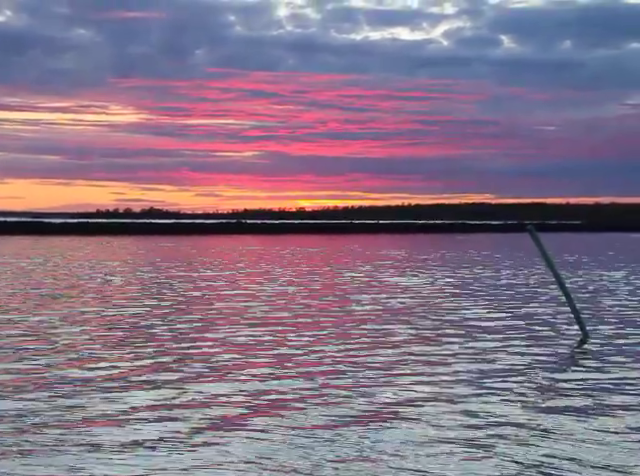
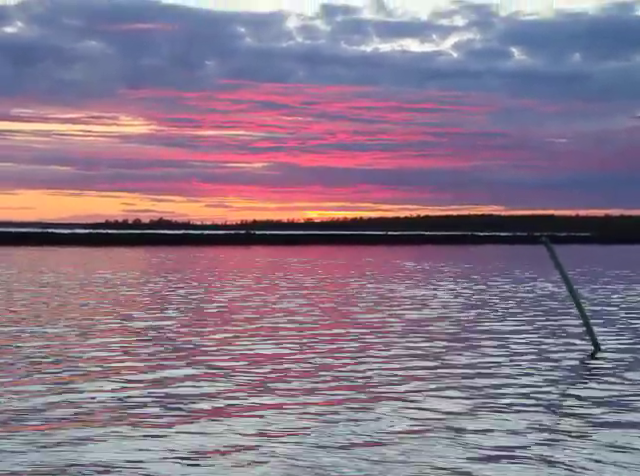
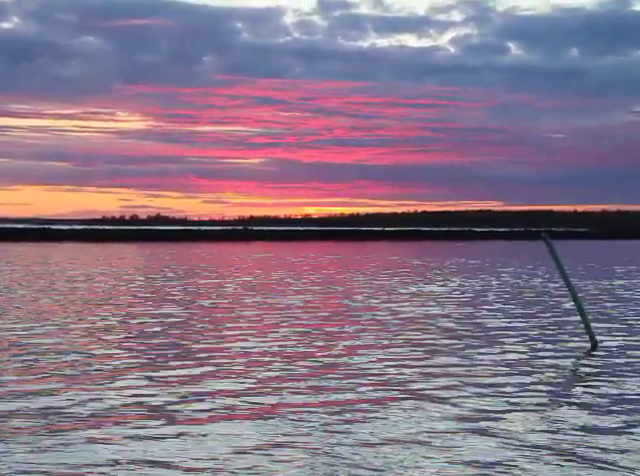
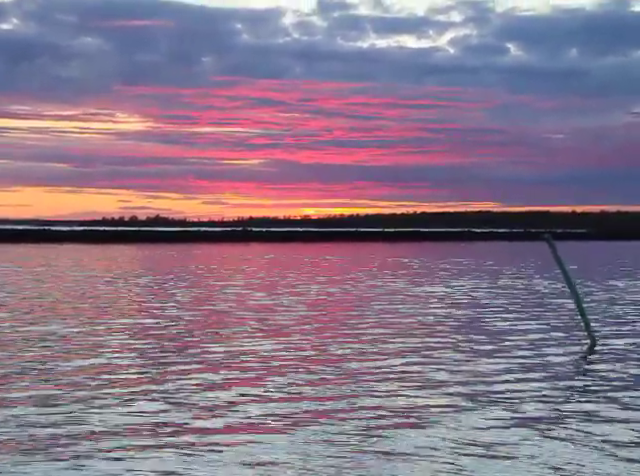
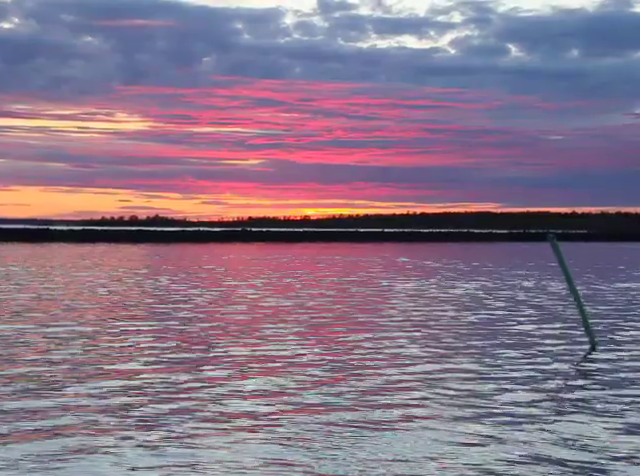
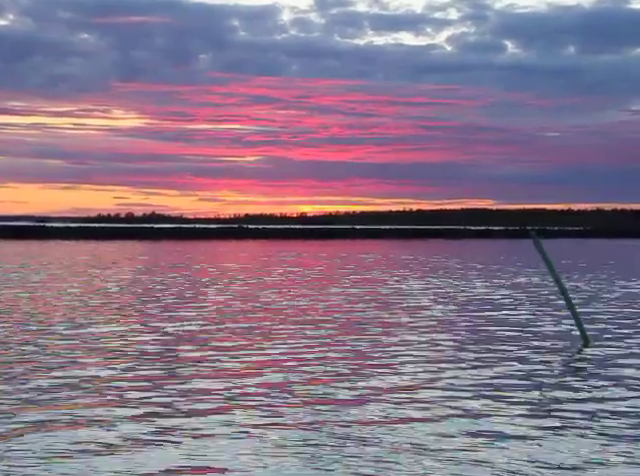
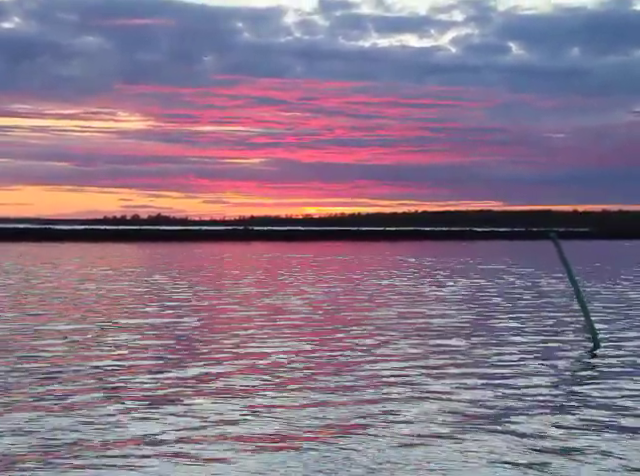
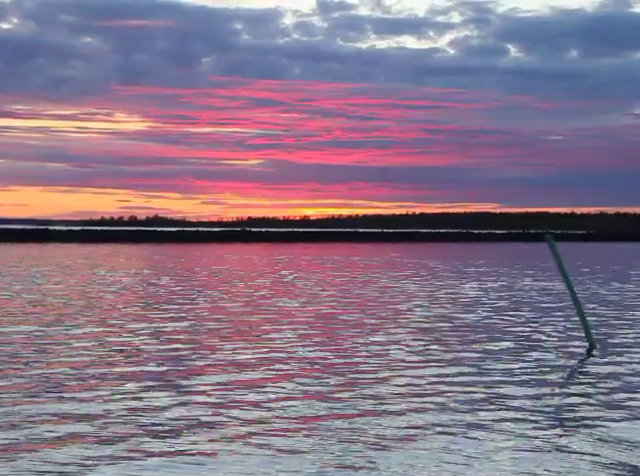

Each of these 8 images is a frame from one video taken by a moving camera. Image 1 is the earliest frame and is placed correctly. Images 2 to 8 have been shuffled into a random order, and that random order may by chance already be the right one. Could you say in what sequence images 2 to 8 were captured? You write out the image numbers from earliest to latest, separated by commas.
2, 3, 4, 7, 5, 8, 6
